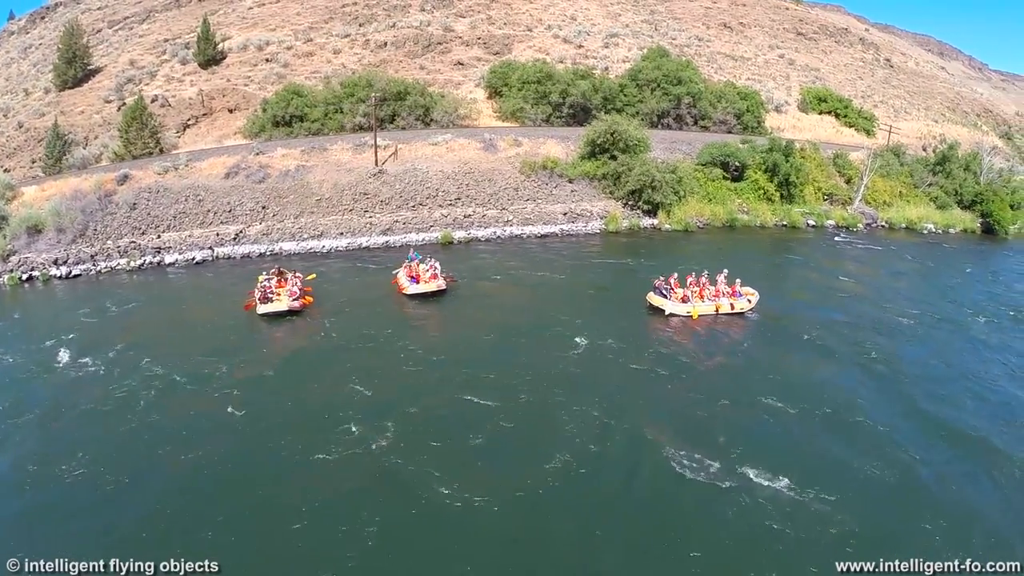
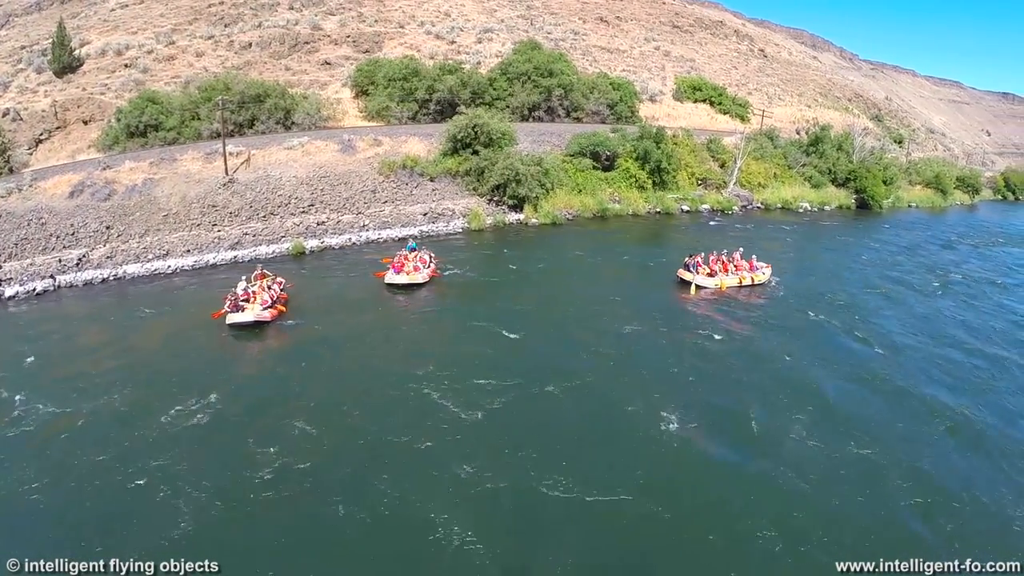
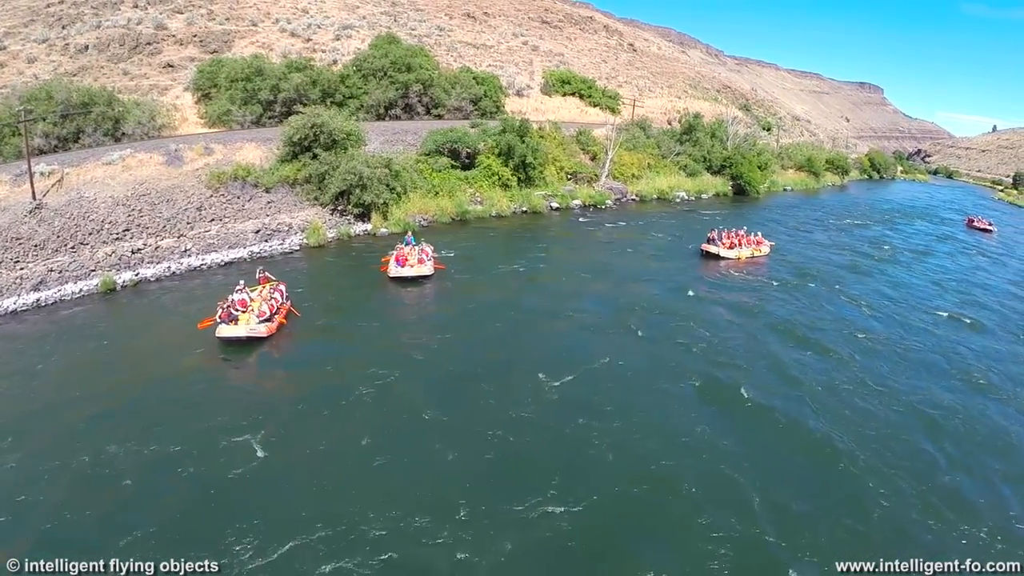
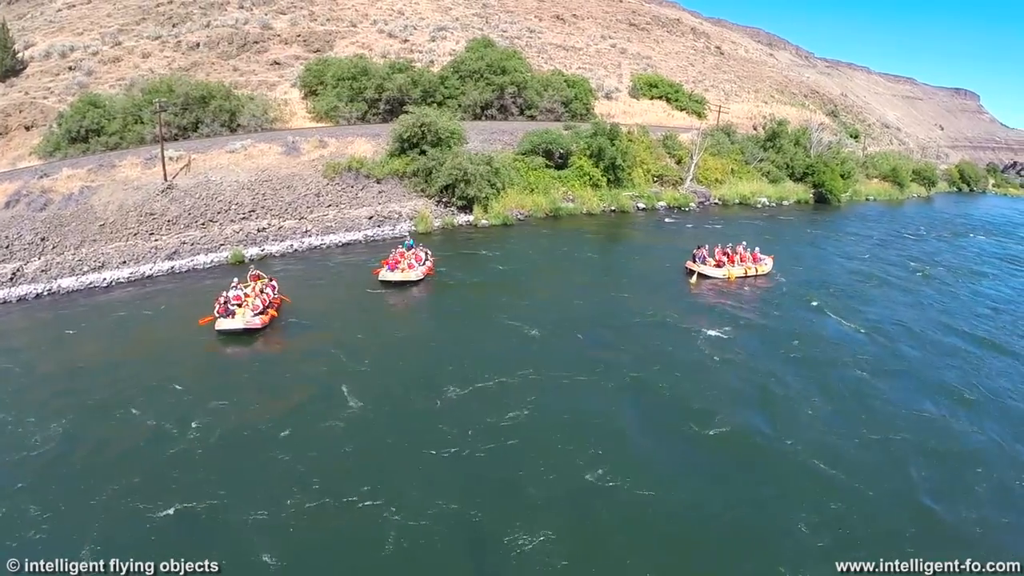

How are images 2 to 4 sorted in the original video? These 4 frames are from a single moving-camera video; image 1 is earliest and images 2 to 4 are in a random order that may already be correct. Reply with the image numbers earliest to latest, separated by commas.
2, 4, 3
